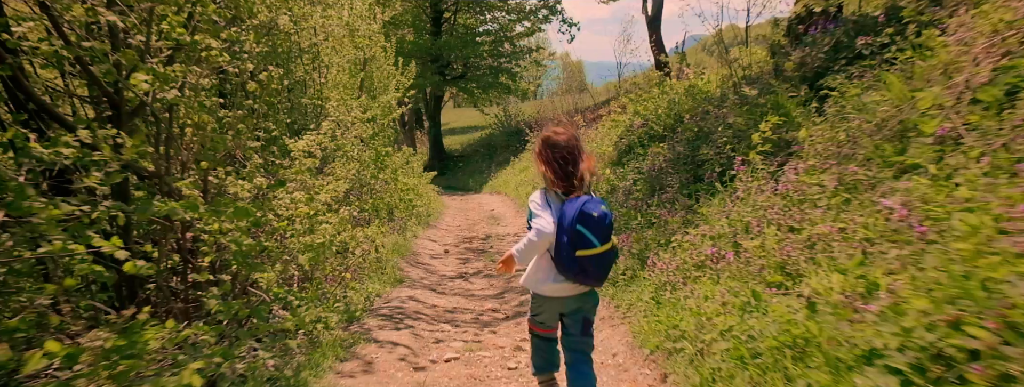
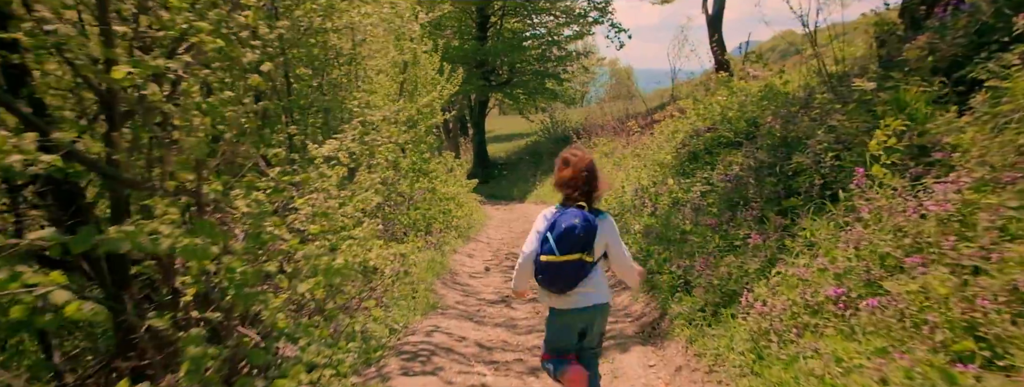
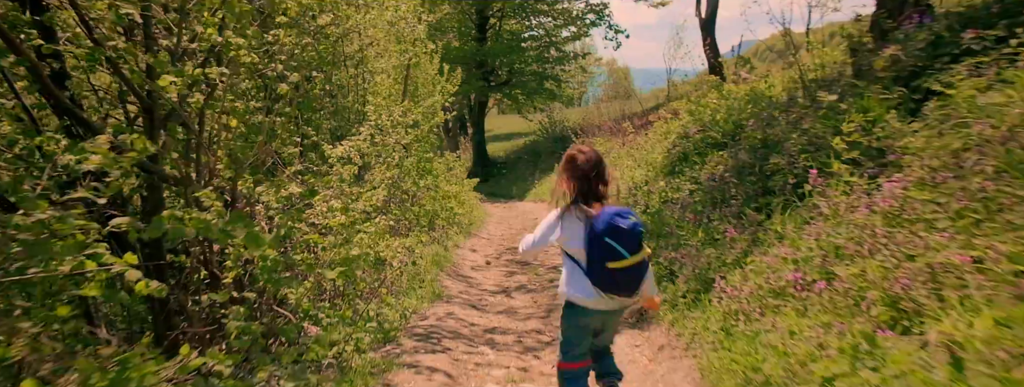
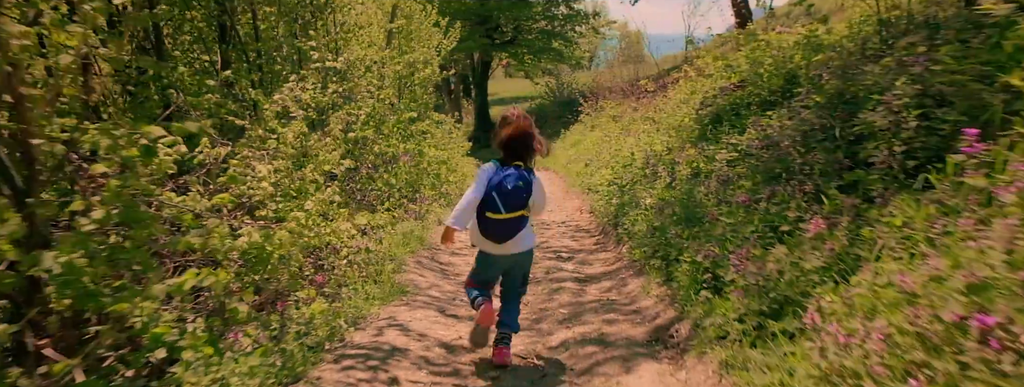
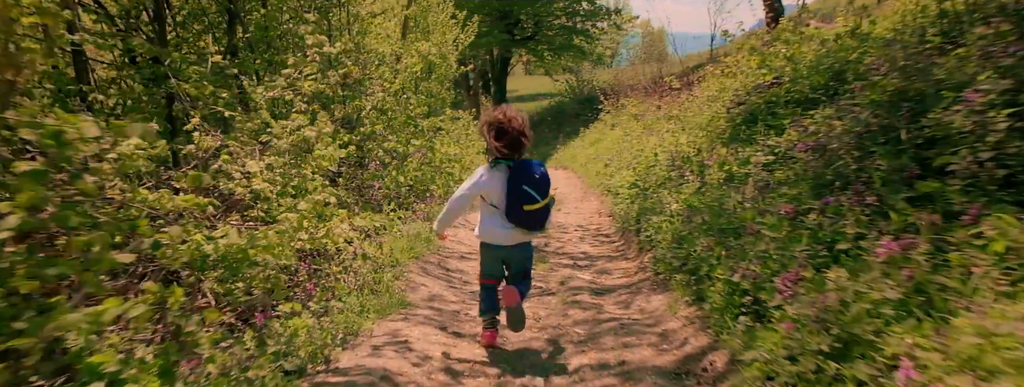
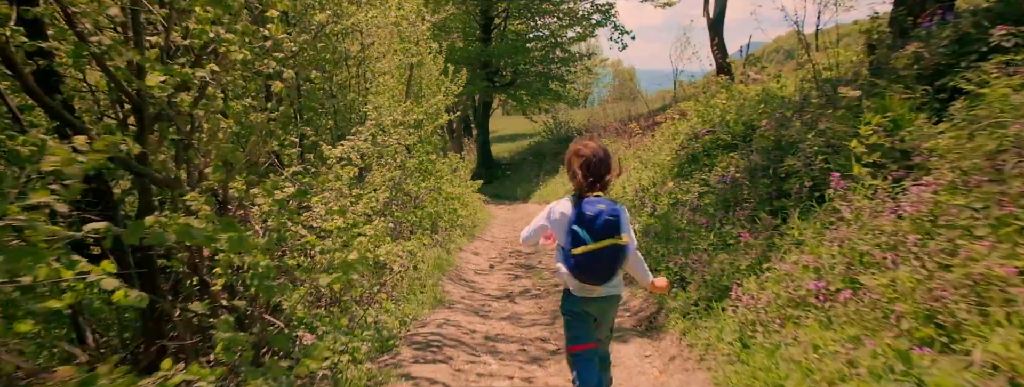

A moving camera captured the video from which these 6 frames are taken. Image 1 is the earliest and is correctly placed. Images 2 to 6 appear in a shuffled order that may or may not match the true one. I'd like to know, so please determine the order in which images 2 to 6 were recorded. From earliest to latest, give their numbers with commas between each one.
3, 6, 2, 4, 5
